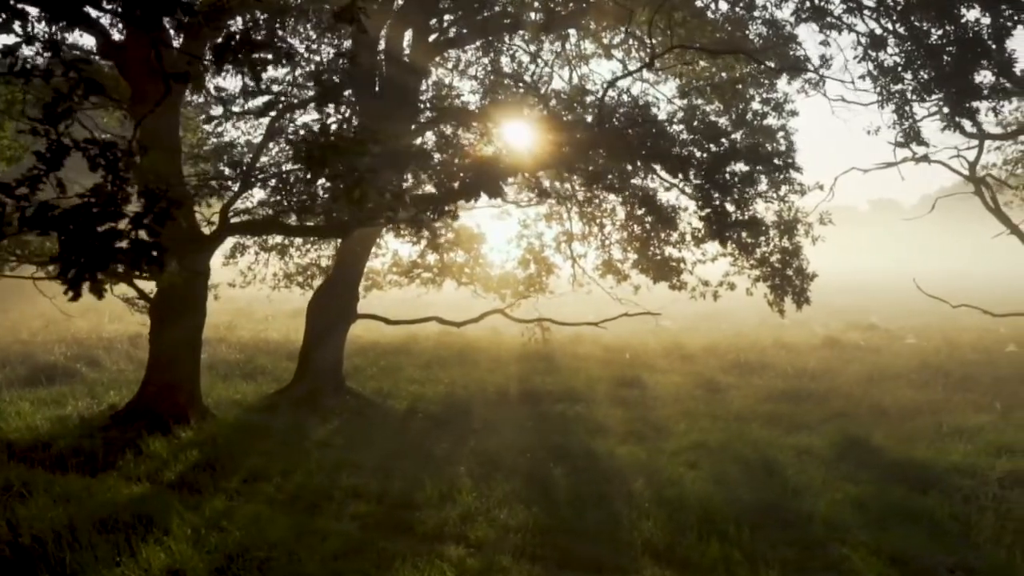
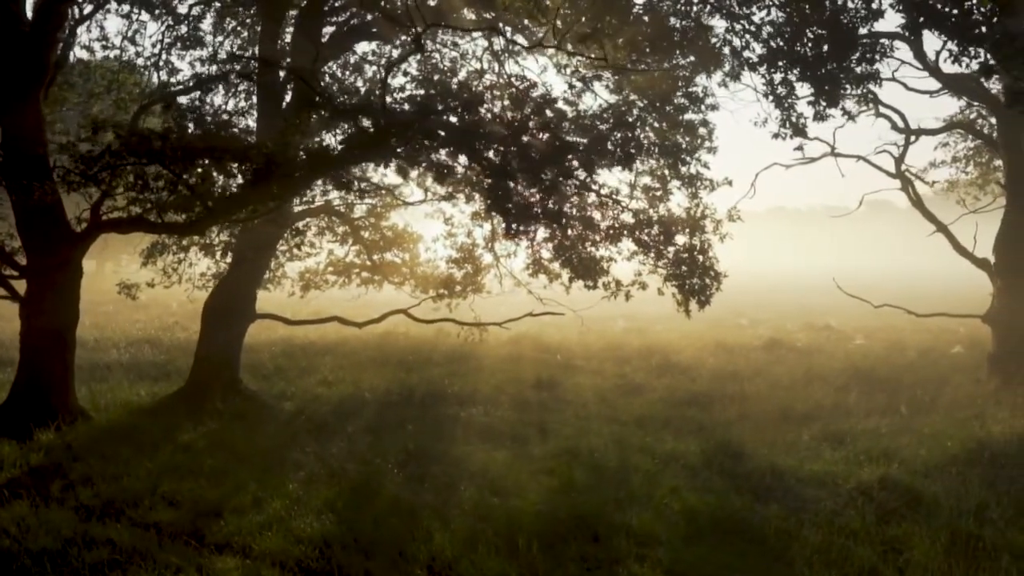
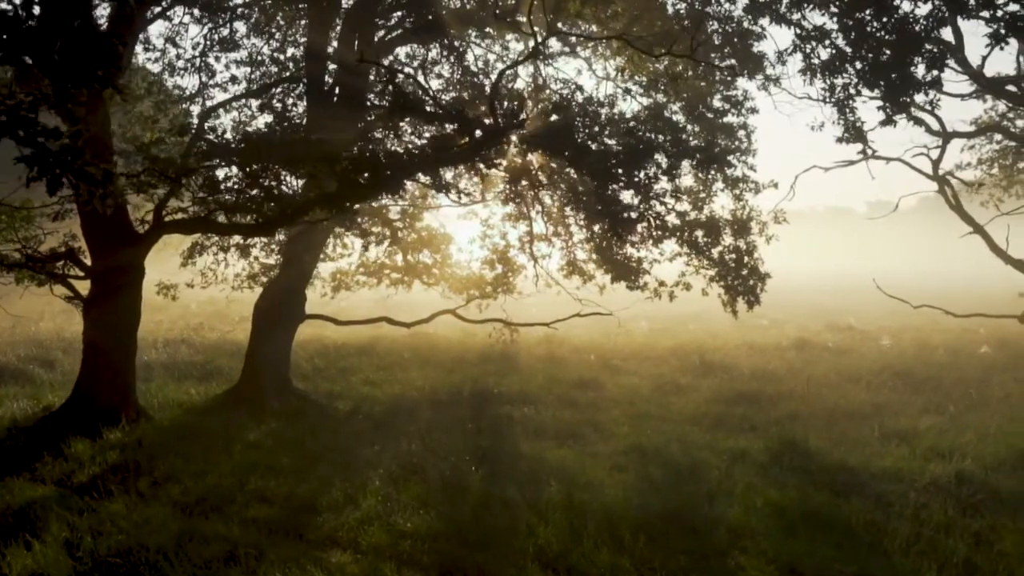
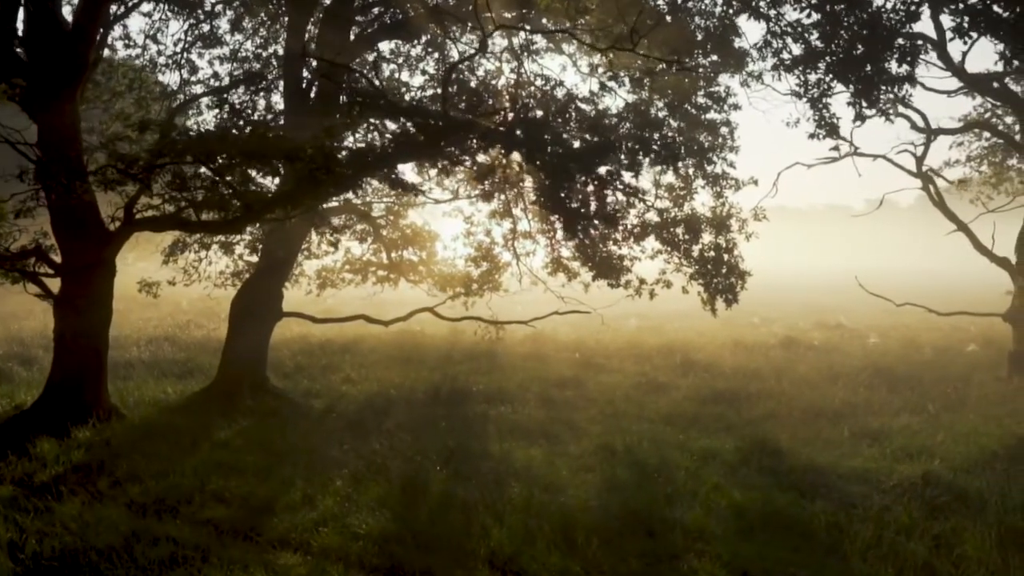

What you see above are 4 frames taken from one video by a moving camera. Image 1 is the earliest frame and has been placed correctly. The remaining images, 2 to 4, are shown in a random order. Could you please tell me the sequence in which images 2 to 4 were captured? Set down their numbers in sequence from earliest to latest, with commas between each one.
3, 4, 2
